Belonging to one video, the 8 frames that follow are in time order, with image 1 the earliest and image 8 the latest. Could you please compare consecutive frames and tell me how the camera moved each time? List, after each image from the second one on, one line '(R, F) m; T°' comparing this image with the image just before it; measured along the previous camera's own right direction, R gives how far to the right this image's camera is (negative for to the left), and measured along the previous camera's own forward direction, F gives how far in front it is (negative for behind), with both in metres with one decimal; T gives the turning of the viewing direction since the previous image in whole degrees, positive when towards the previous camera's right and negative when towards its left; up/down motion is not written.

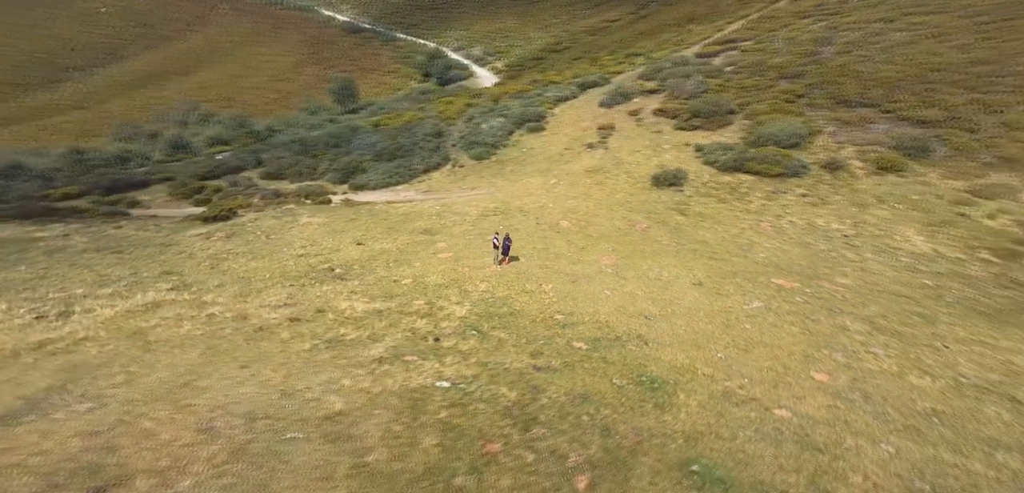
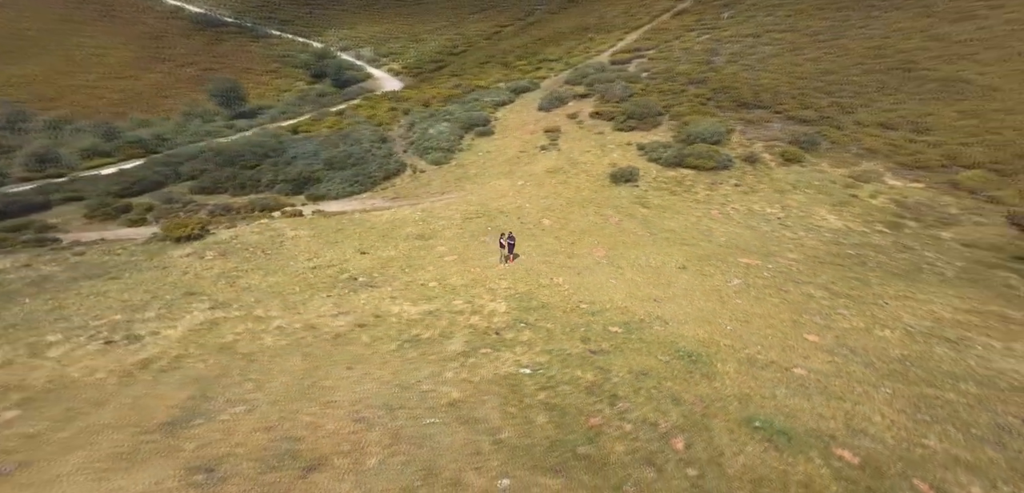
(-3.6, -0.1) m; +9°
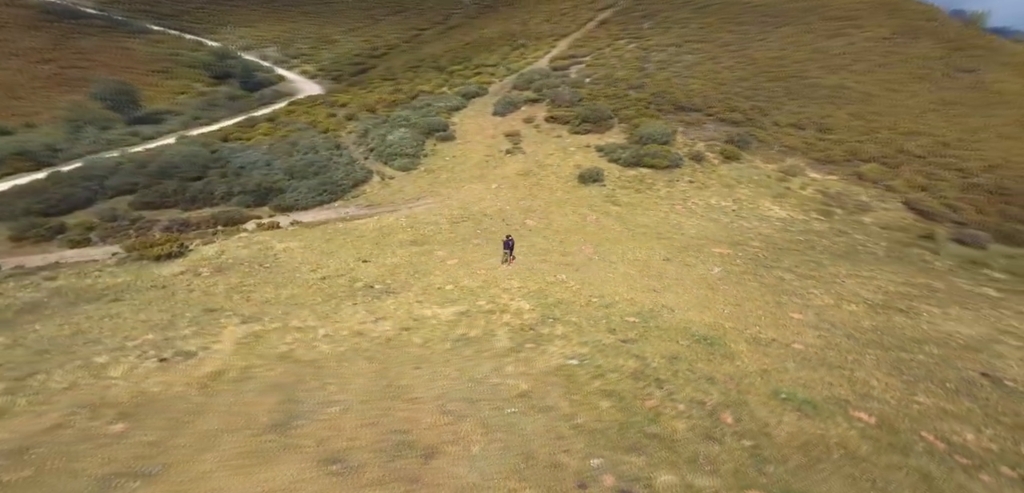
(-2.4, 0.0) m; +7°
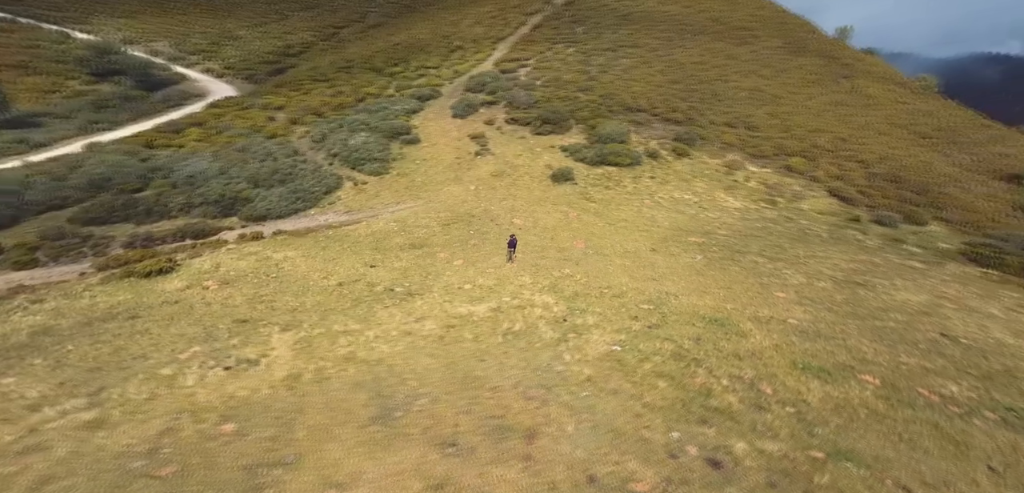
(-2.3, 0.0) m; +6°
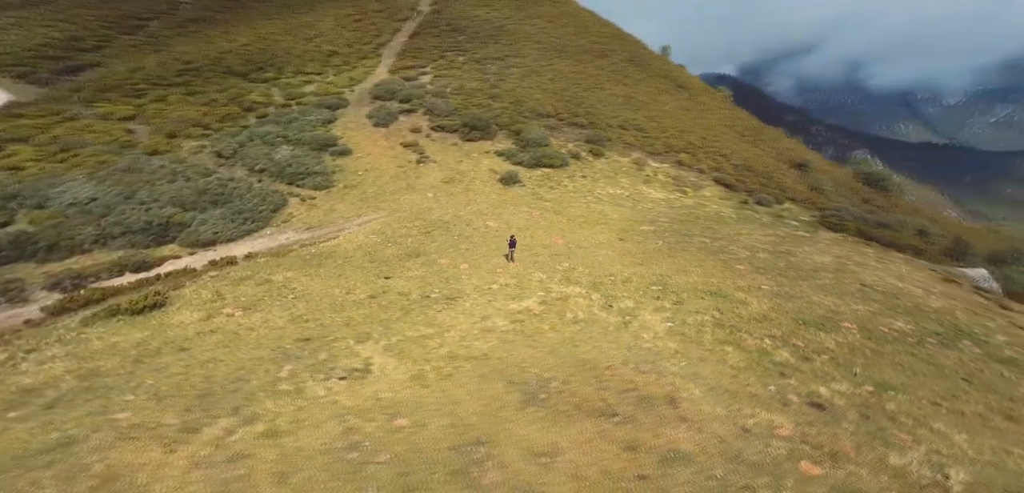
(-4.0, 0.0) m; +11°
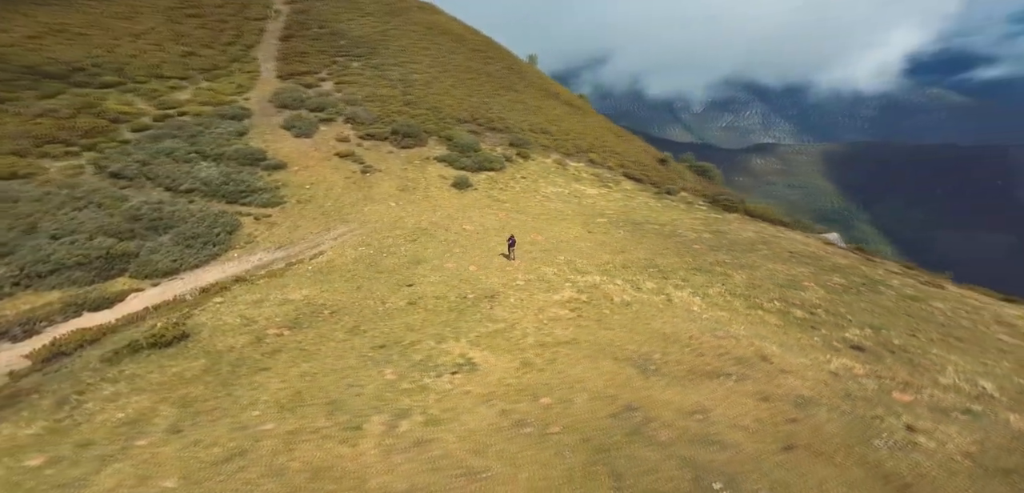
(-3.8, -0.4) m; +11°
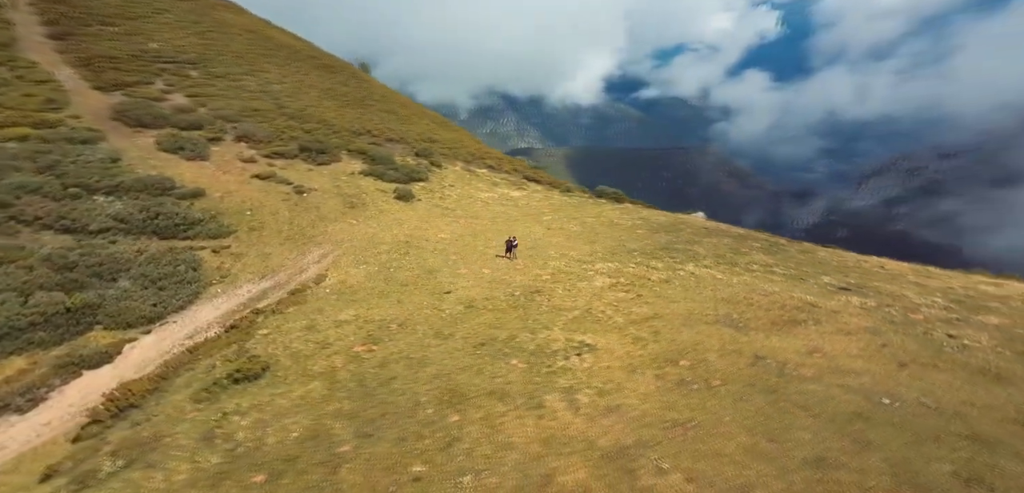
(-5.0, -1.0) m; +13°
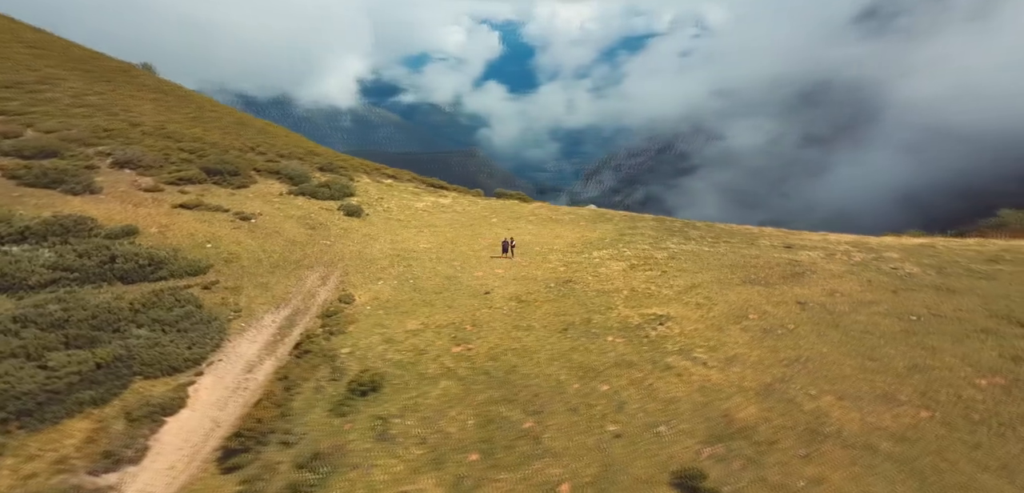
(-5.4, -2.2) m; +12°
